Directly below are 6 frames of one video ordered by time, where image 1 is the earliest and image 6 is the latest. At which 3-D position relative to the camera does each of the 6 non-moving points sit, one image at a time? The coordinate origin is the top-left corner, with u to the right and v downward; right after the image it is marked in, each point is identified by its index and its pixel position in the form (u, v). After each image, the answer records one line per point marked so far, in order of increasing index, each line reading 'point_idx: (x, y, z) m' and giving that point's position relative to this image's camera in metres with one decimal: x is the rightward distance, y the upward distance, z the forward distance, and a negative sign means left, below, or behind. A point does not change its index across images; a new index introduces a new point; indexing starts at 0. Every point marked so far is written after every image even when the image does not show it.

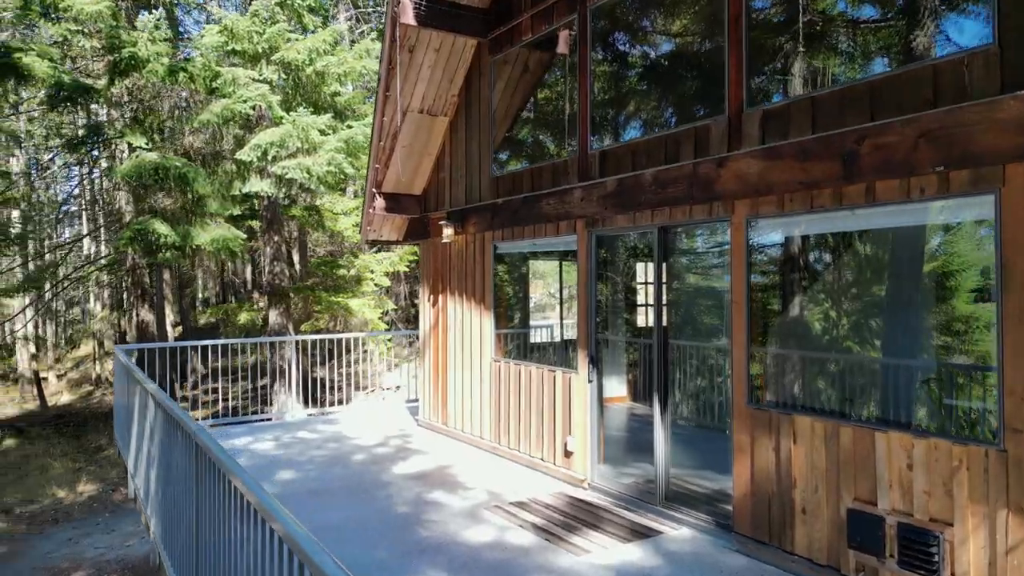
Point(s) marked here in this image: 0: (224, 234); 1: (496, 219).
0: (-3.9, +0.7, +10.4) m
1: (-0.1, +0.5, +5.1) m
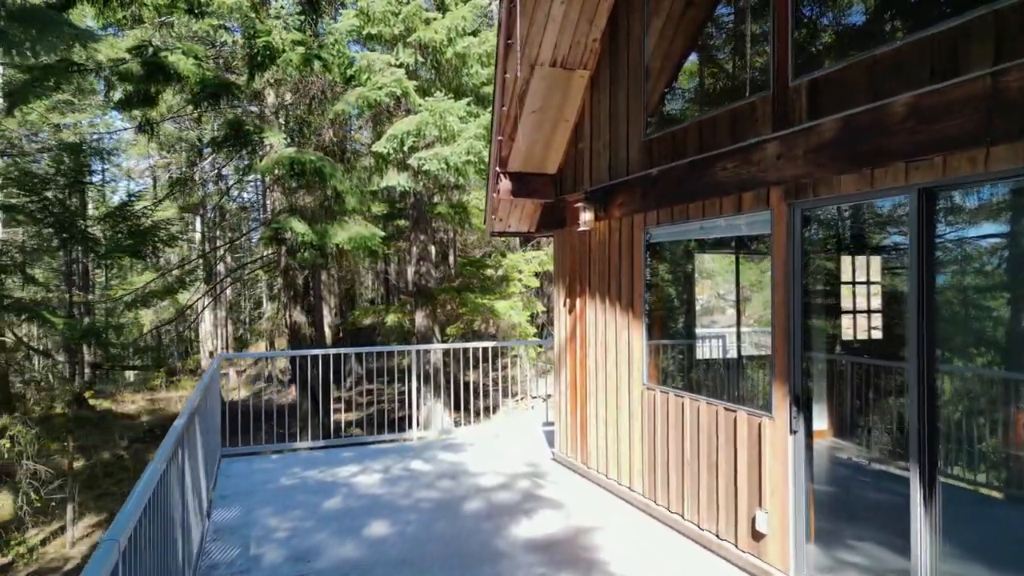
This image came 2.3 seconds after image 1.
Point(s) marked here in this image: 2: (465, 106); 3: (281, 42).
0: (-1.9, +0.7, +9.8) m
1: (+0.7, +0.5, +3.8) m
2: (-0.6, +2.2, +9.2) m
3: (-2.8, +2.9, +9.0) m
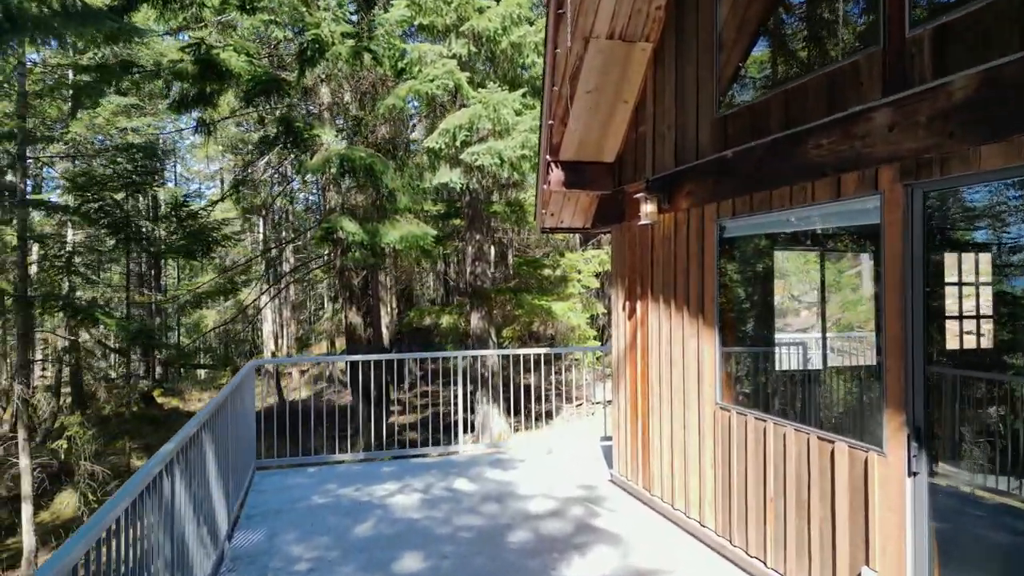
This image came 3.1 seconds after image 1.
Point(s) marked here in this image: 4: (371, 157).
0: (-1.2, +0.7, +9.4) m
1: (+0.9, +0.4, +3.3) m
2: (+0.1, +2.2, +8.8) m
3: (-2.1, +2.9, +8.8) m
4: (-1.7, +1.6, +9.1) m
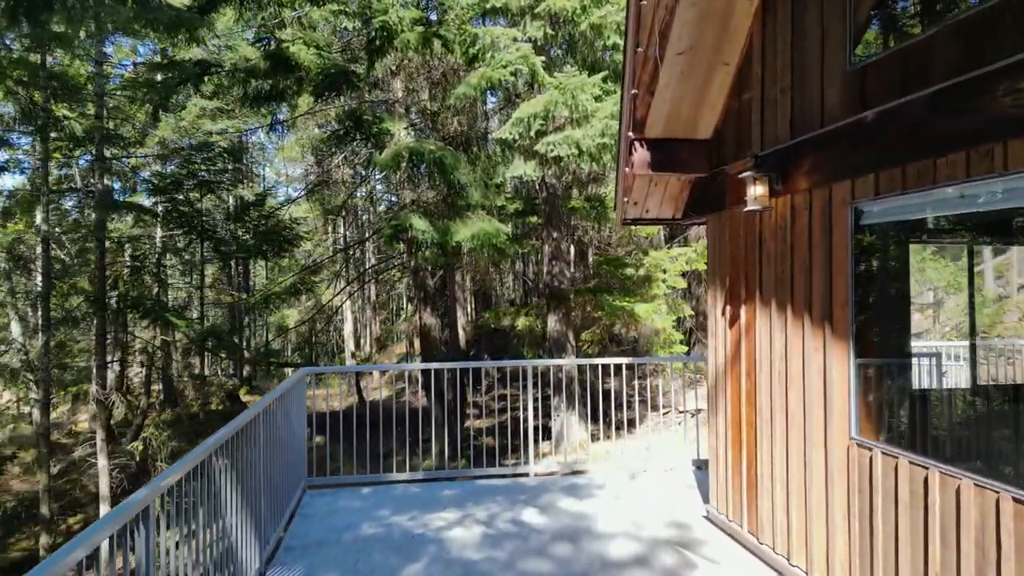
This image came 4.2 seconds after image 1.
0: (-0.3, +0.7, +8.9) m
1: (+1.2, +0.4, +2.5) m
2: (+0.9, +2.2, +8.1) m
3: (-1.2, +2.9, +8.3) m
4: (-0.8, +1.6, +8.7) m
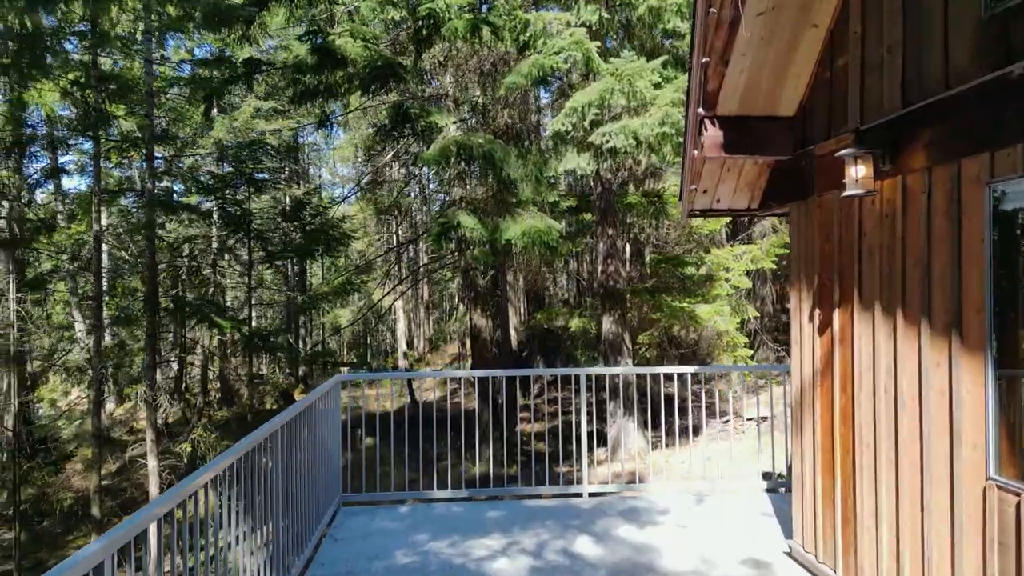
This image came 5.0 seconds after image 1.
0: (+0.3, +0.7, +8.5) m
1: (+1.3, +0.4, +2.0) m
2: (+1.5, +2.2, +7.6) m
3: (-0.7, +2.9, +8.0) m
4: (-0.2, +1.6, +8.3) m
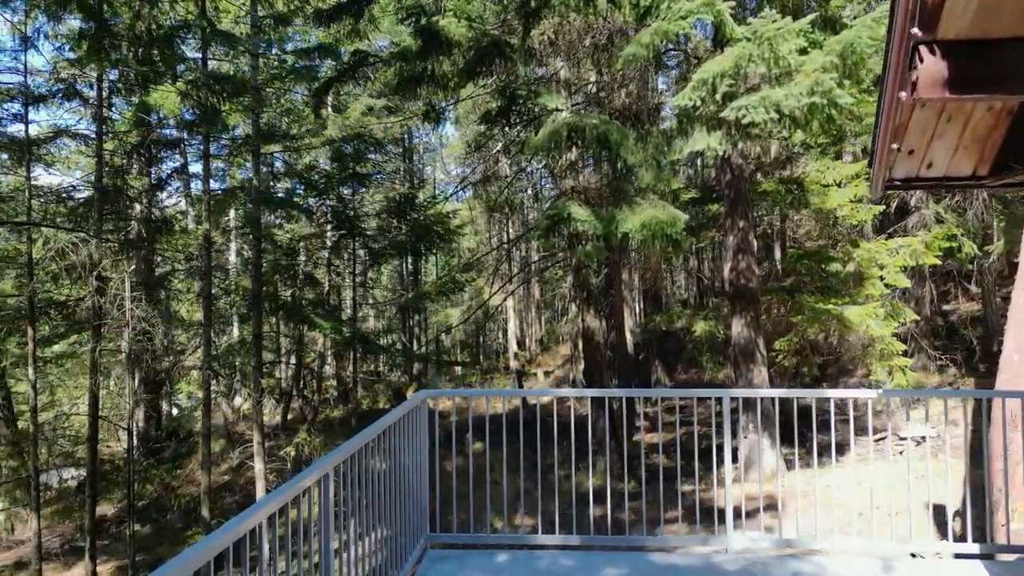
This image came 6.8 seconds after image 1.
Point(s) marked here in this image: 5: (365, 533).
0: (+1.5, +0.7, +7.5) m
1: (+1.5, +0.4, +1.0) m
2: (+2.5, +2.2, +6.5) m
3: (+0.4, +2.9, +7.2) m
4: (+0.9, +1.6, +7.4) m
5: (-0.6, -0.9, +2.7) m
